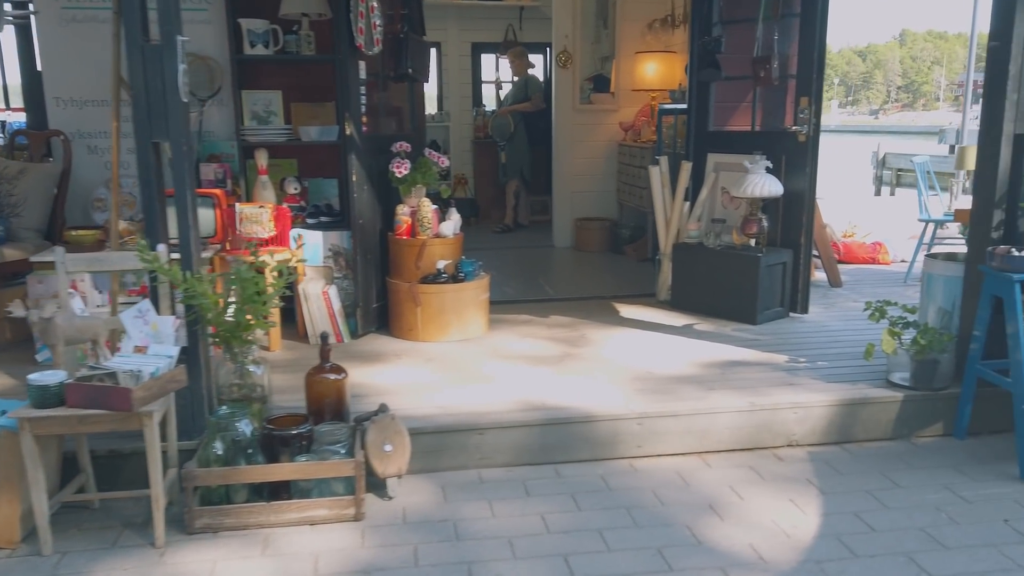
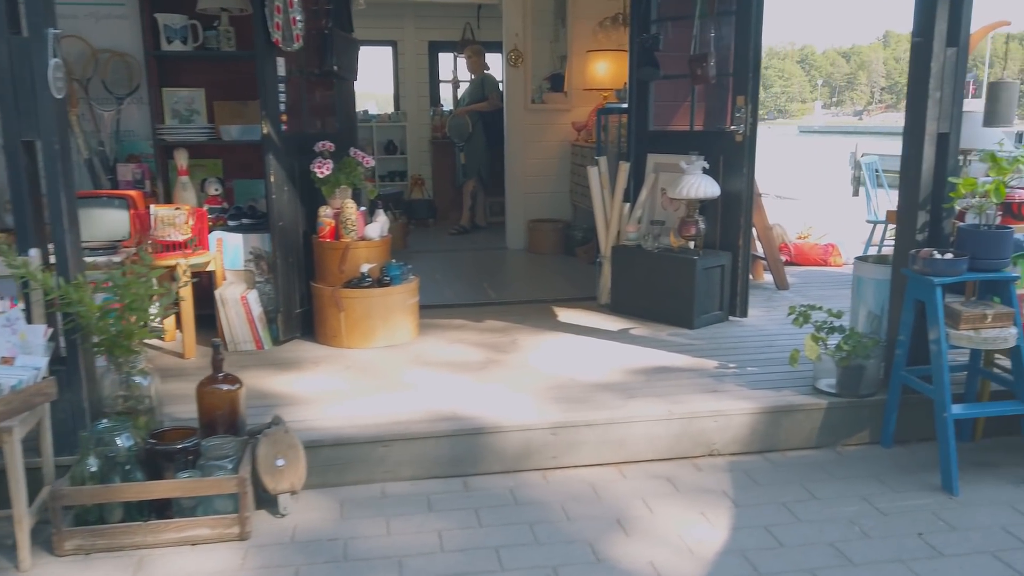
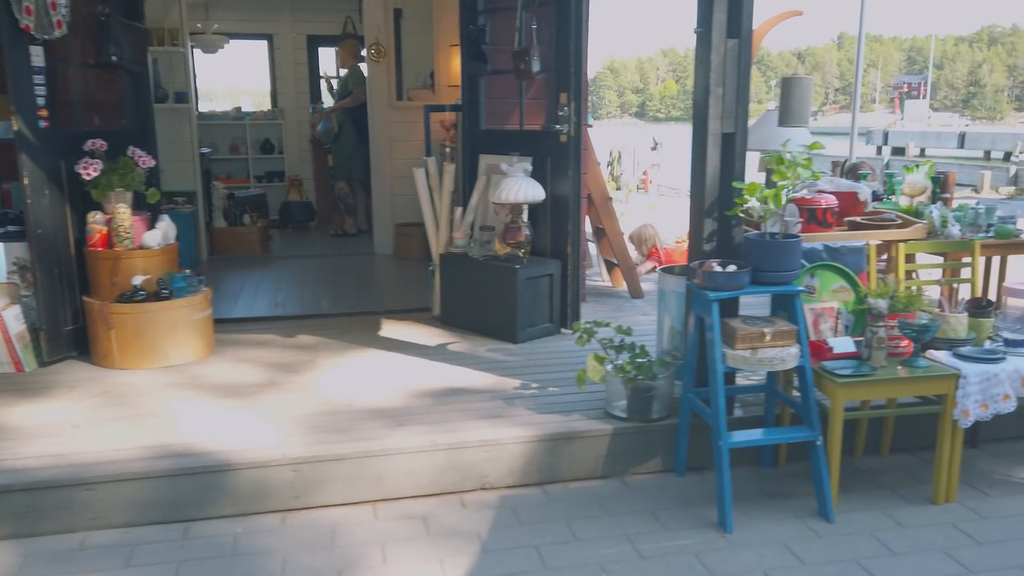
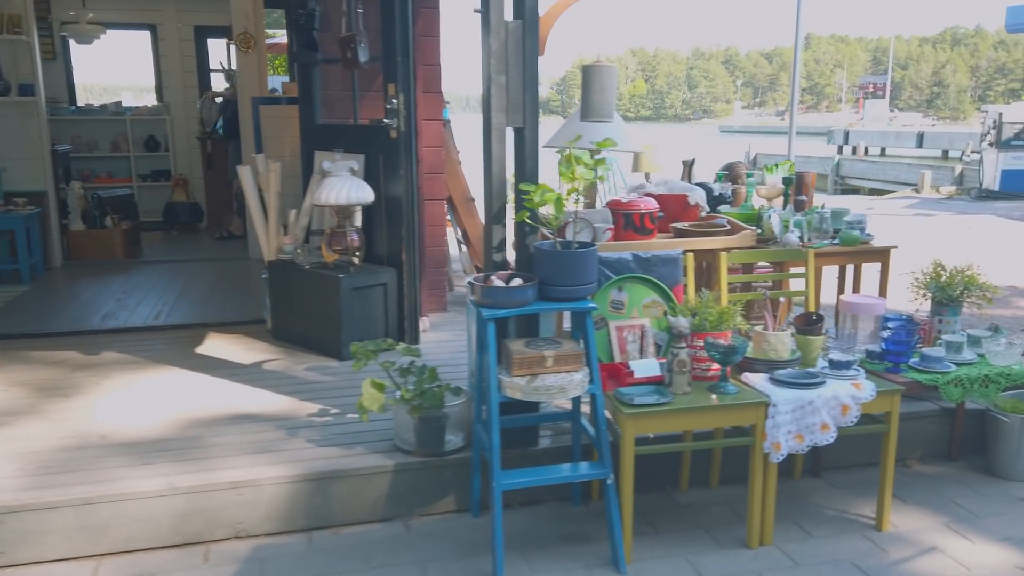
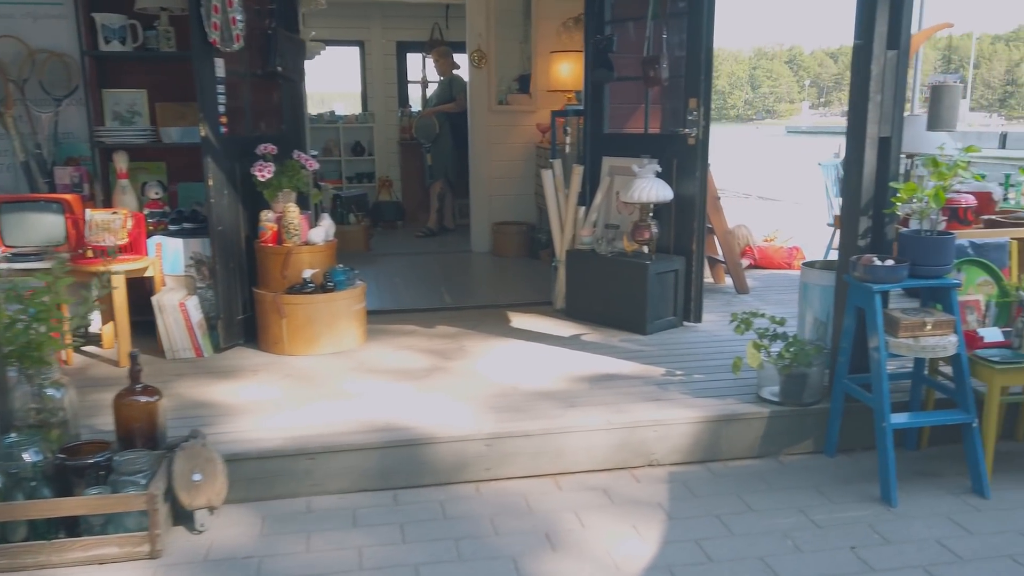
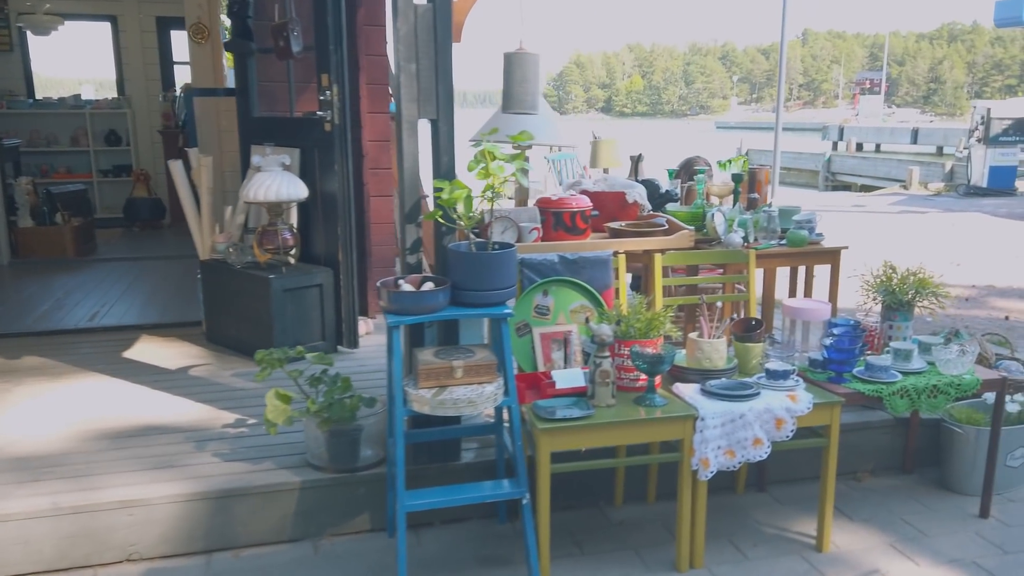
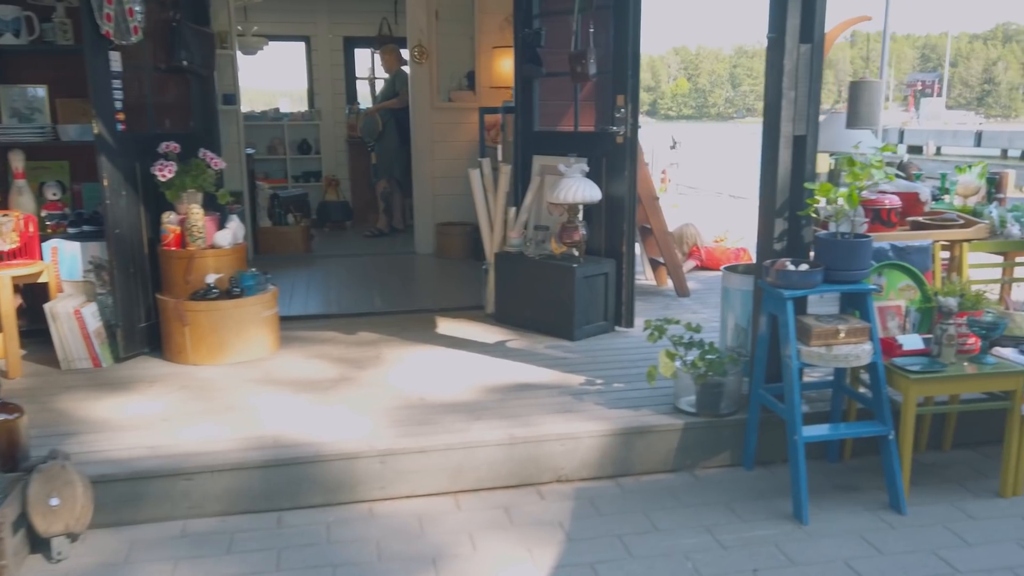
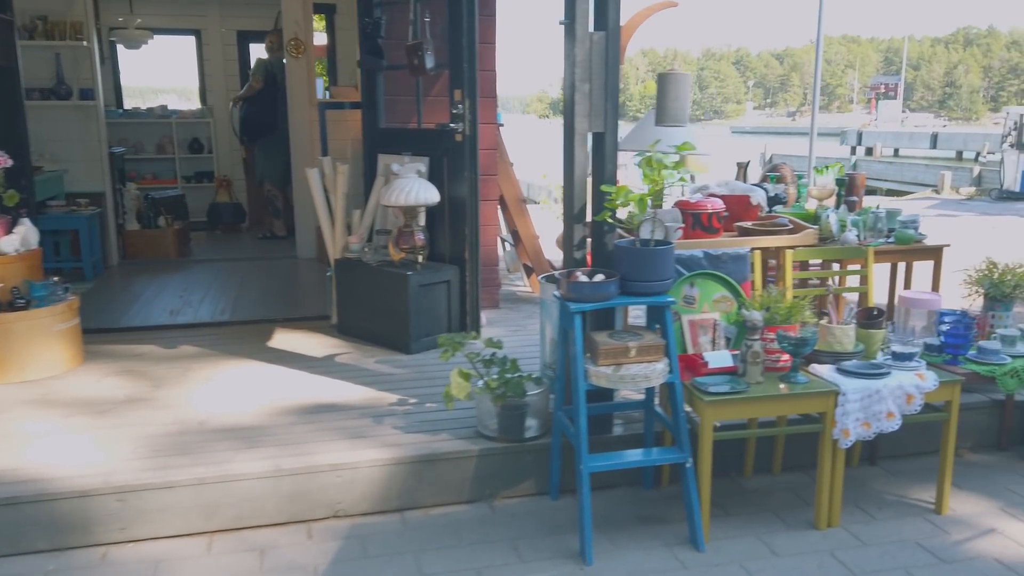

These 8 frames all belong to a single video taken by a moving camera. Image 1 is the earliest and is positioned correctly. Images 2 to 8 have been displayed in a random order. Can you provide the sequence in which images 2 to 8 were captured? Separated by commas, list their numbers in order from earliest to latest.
2, 5, 7, 3, 8, 4, 6
